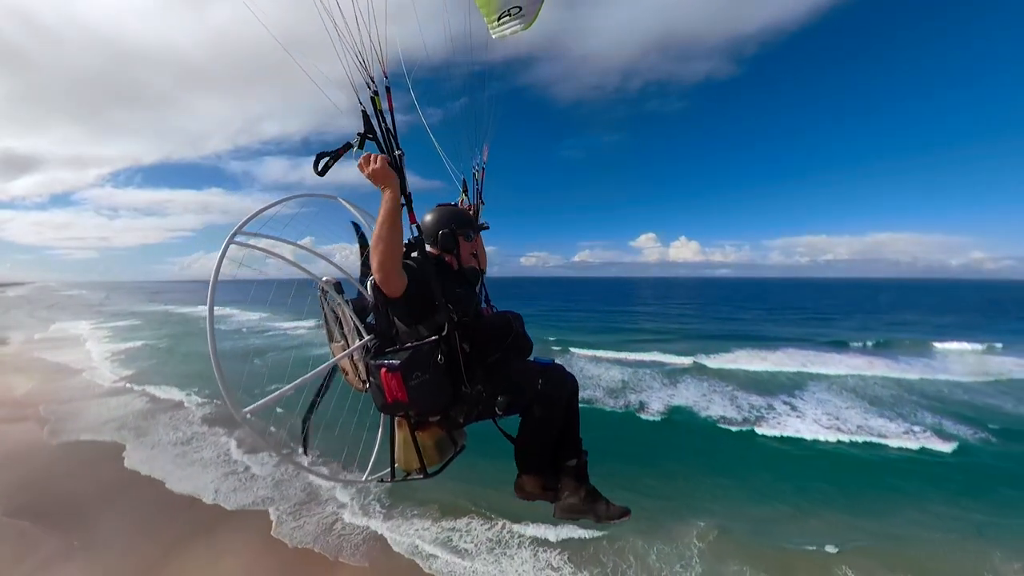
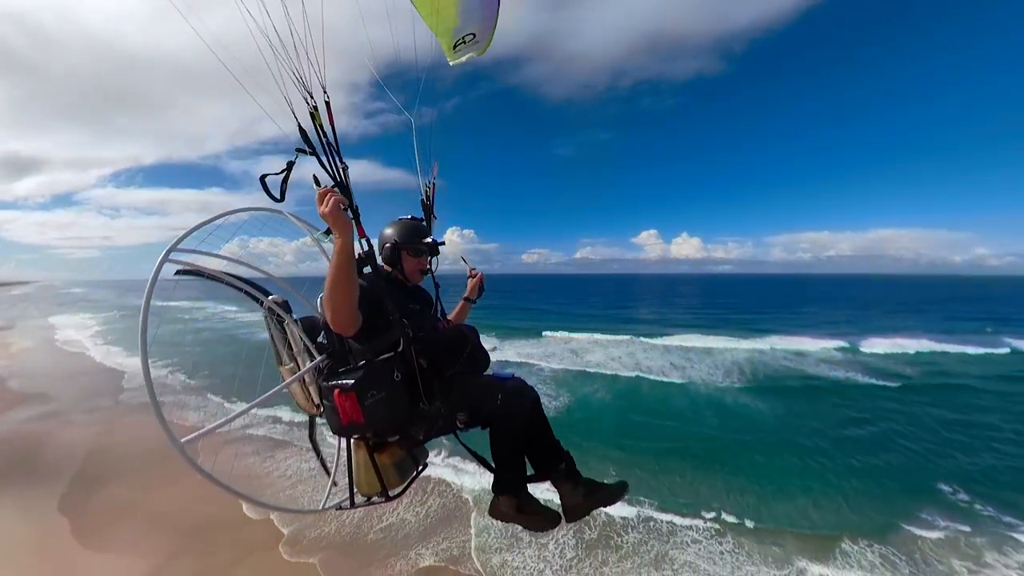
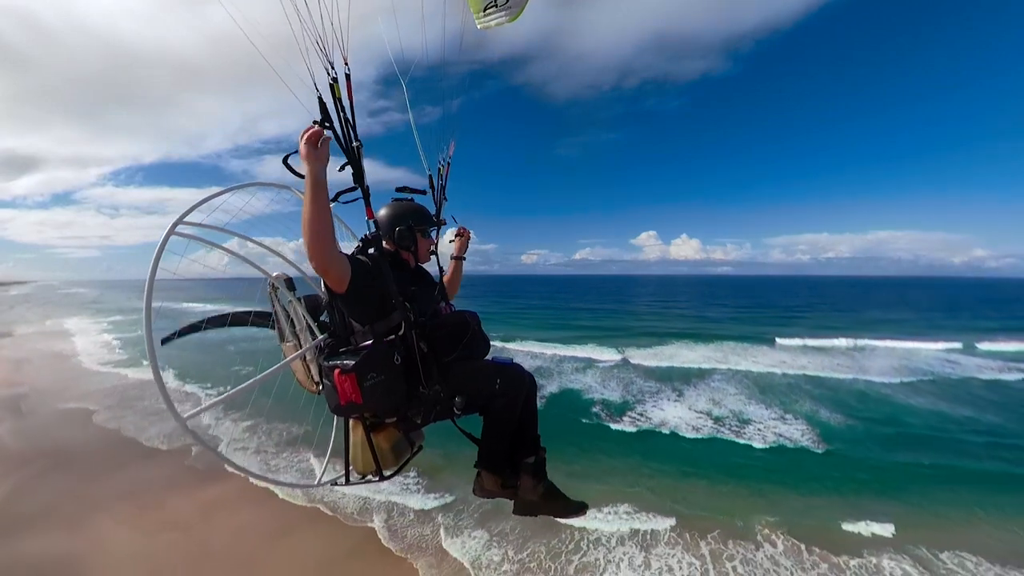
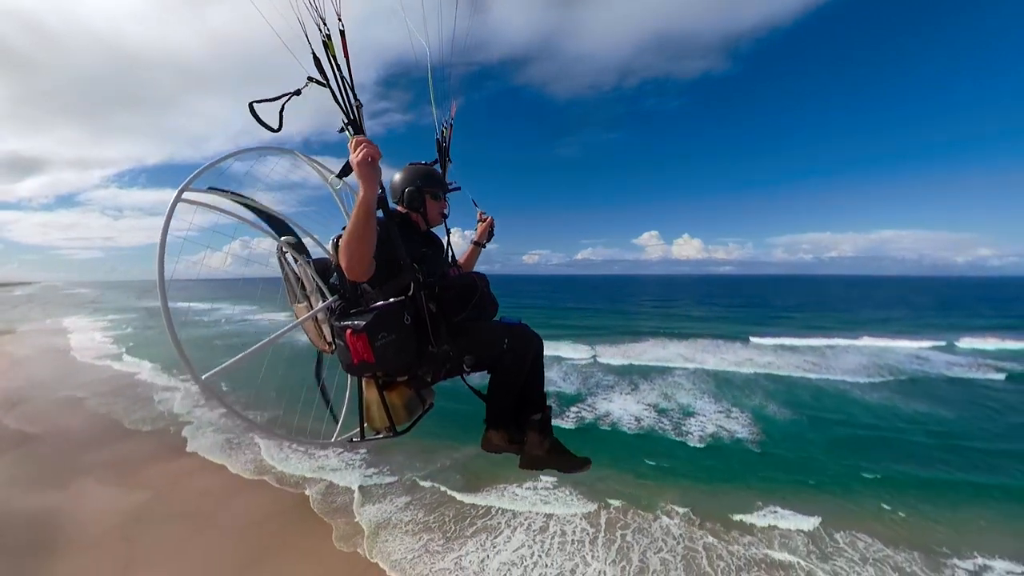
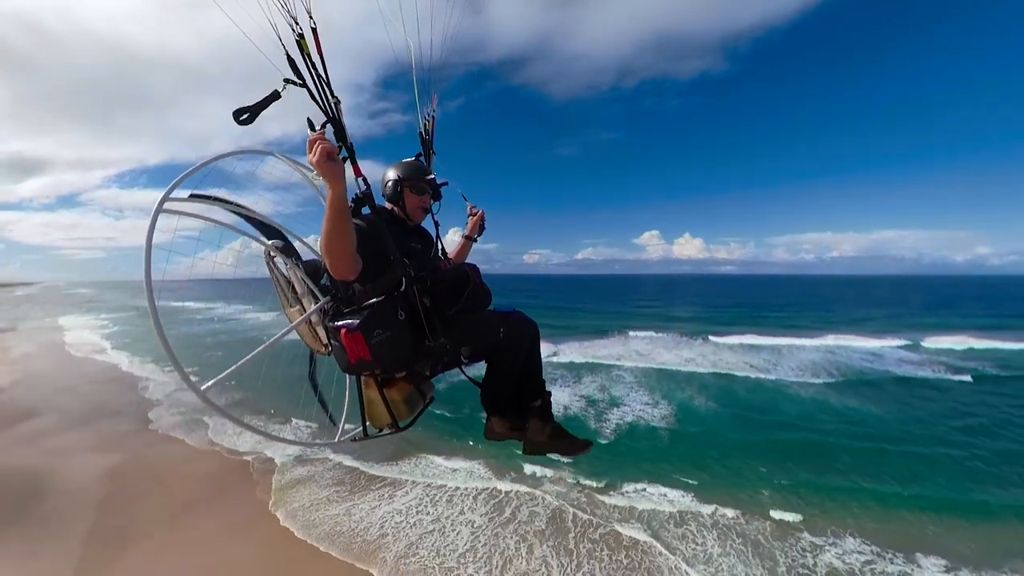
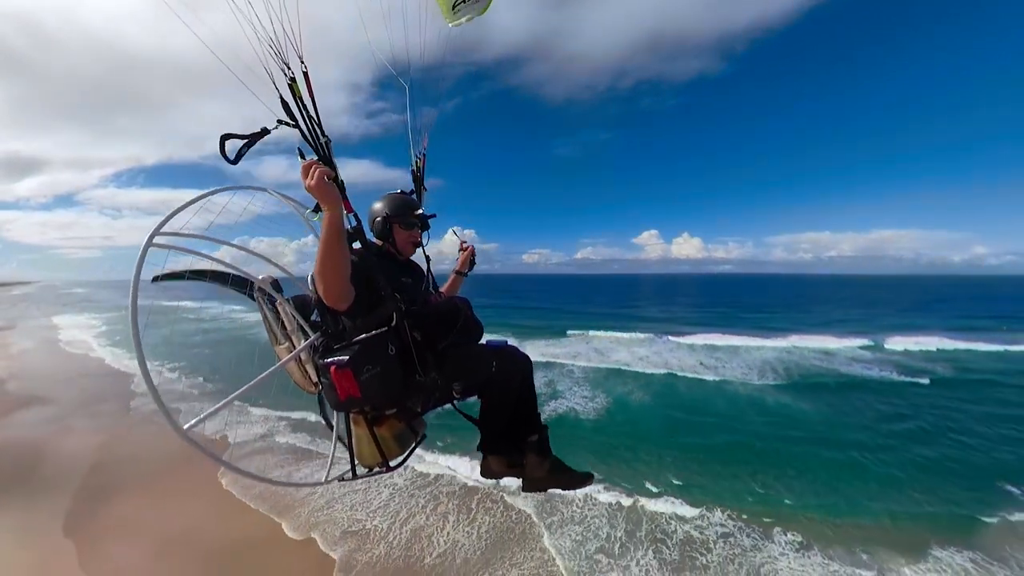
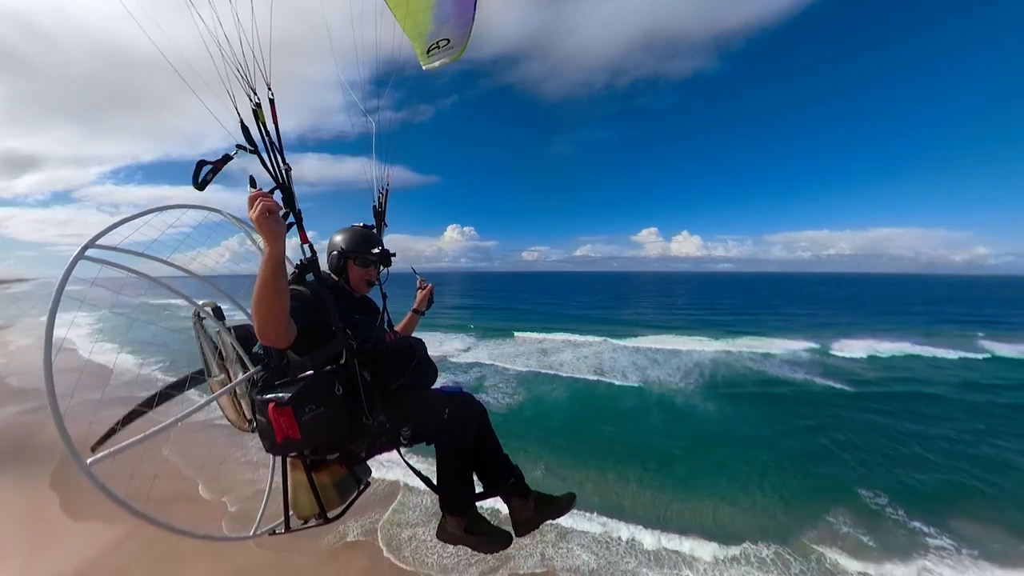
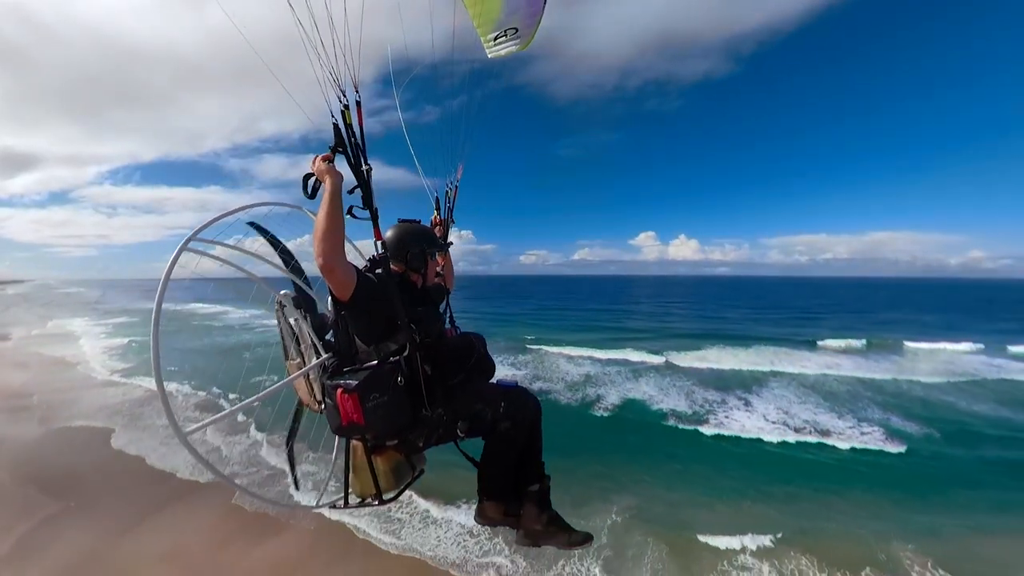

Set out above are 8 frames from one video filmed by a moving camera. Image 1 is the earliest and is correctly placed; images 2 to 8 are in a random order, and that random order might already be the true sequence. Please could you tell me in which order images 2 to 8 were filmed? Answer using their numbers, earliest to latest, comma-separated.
8, 3, 4, 5, 6, 2, 7
